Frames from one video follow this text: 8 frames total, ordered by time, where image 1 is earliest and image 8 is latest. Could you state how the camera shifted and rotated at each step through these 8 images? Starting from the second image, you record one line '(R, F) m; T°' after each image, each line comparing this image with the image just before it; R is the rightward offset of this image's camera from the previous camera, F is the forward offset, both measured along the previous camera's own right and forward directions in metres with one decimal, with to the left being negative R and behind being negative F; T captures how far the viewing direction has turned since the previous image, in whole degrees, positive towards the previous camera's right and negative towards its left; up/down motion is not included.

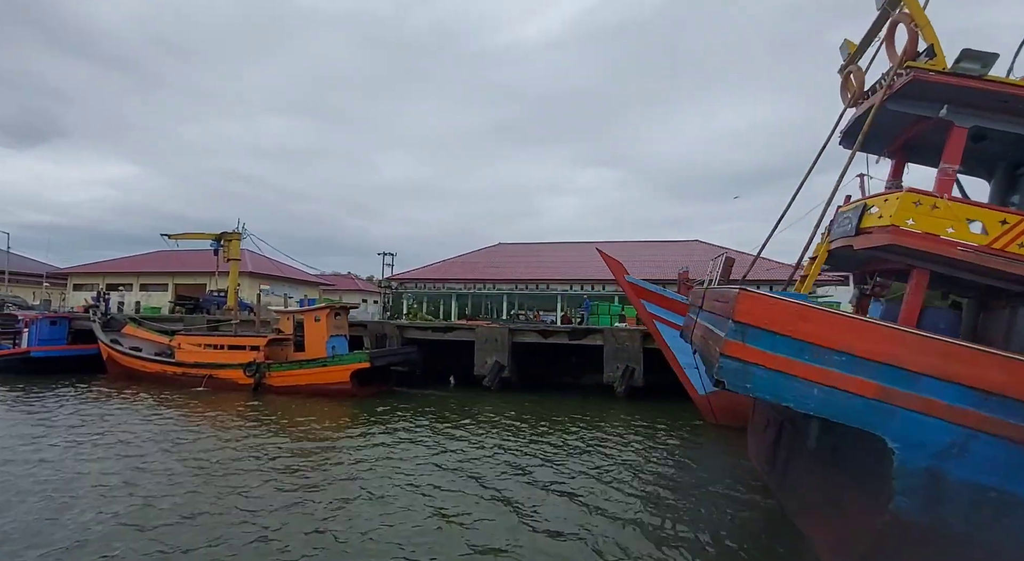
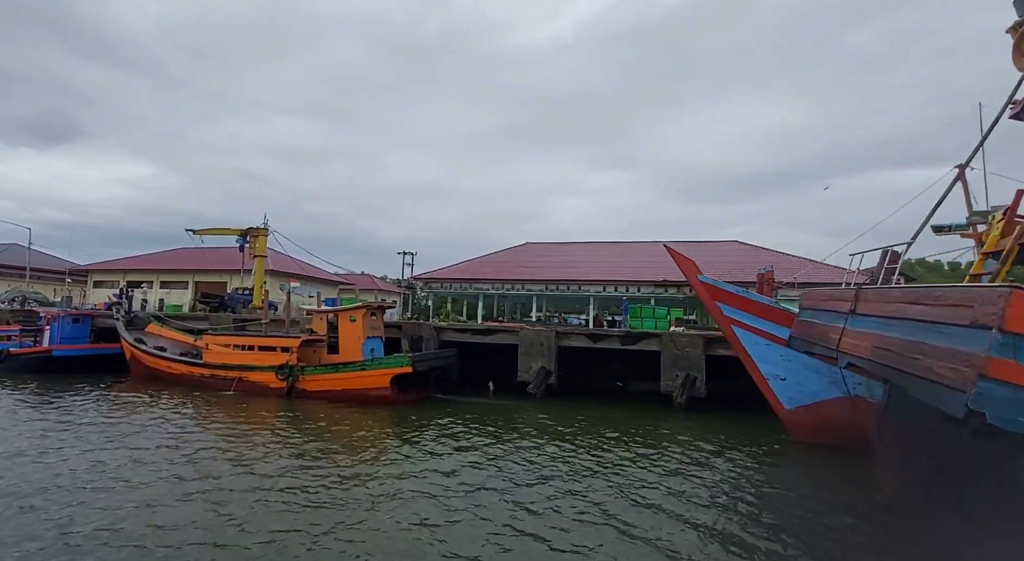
(-1.0, +1.1) m; -1°
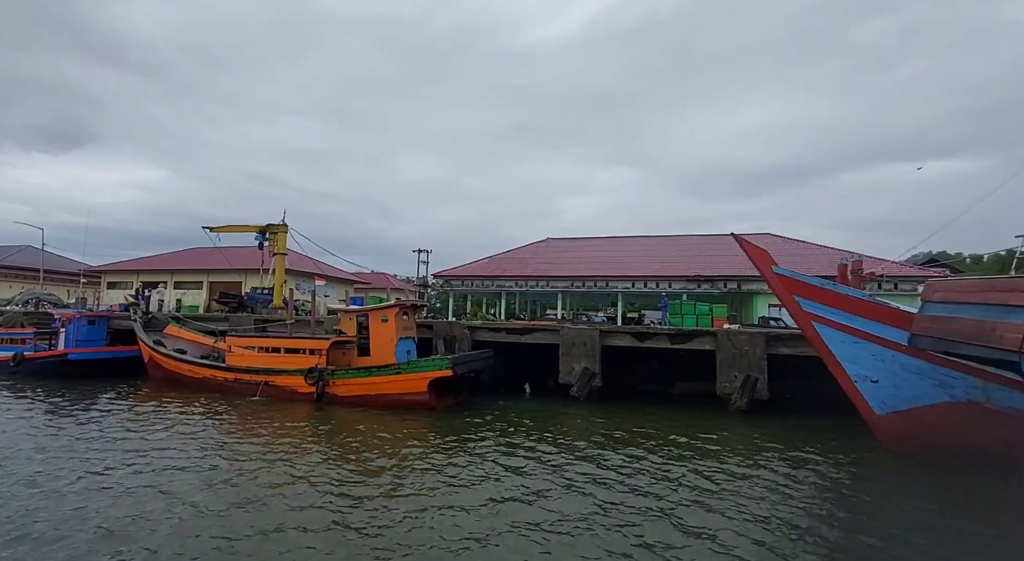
(-0.8, +1.0) m; -1°
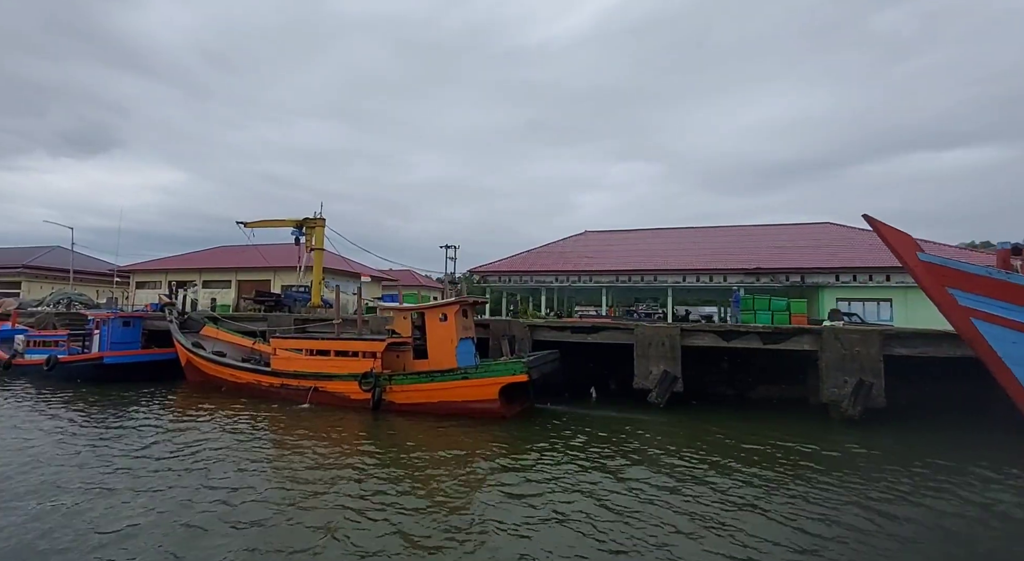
(-1.2, +1.3) m; -2°
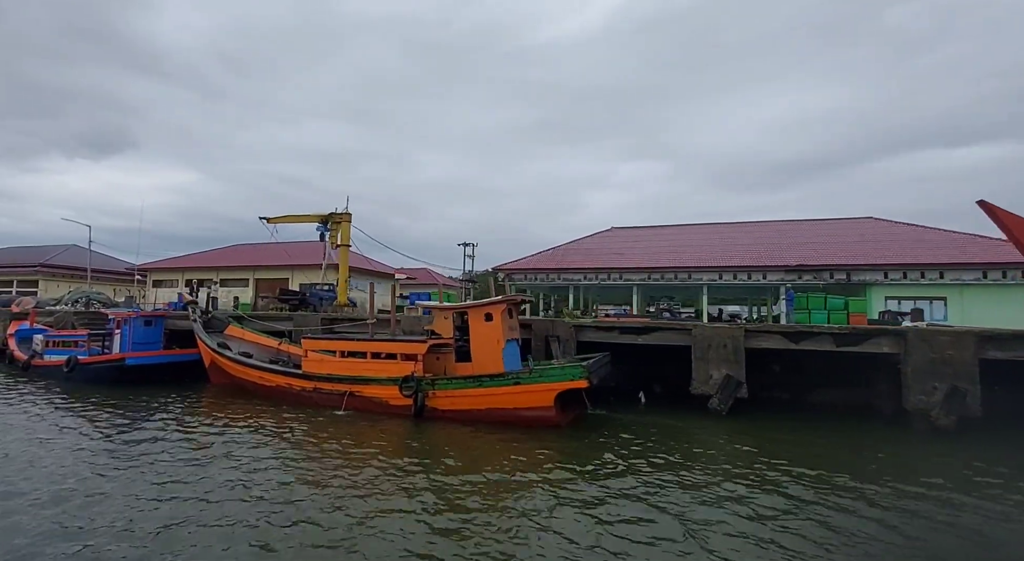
(-0.8, +0.9) m; -1°
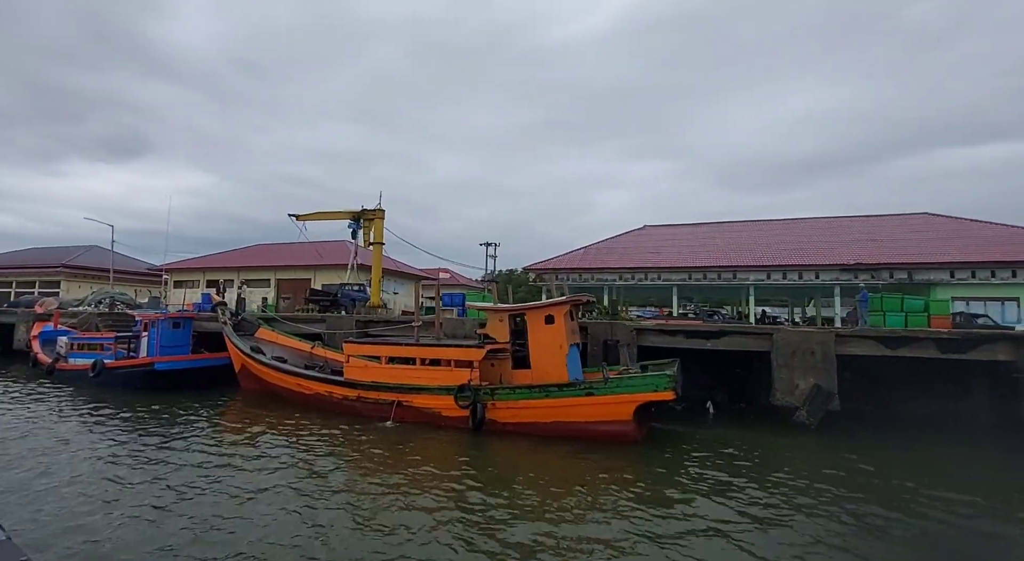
(-1.0, +1.1) m; -1°
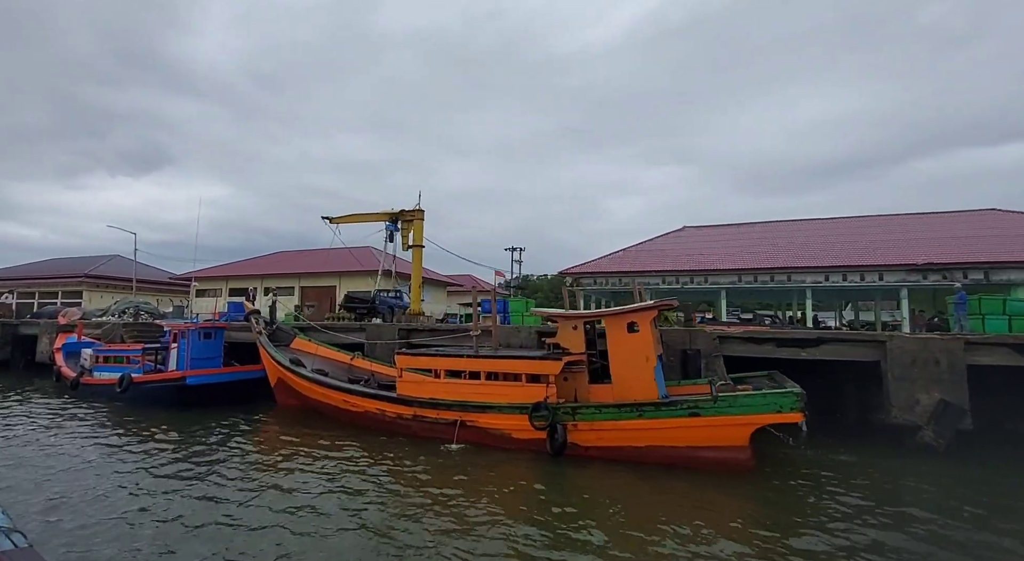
(-1.1, +1.3) m; -1°
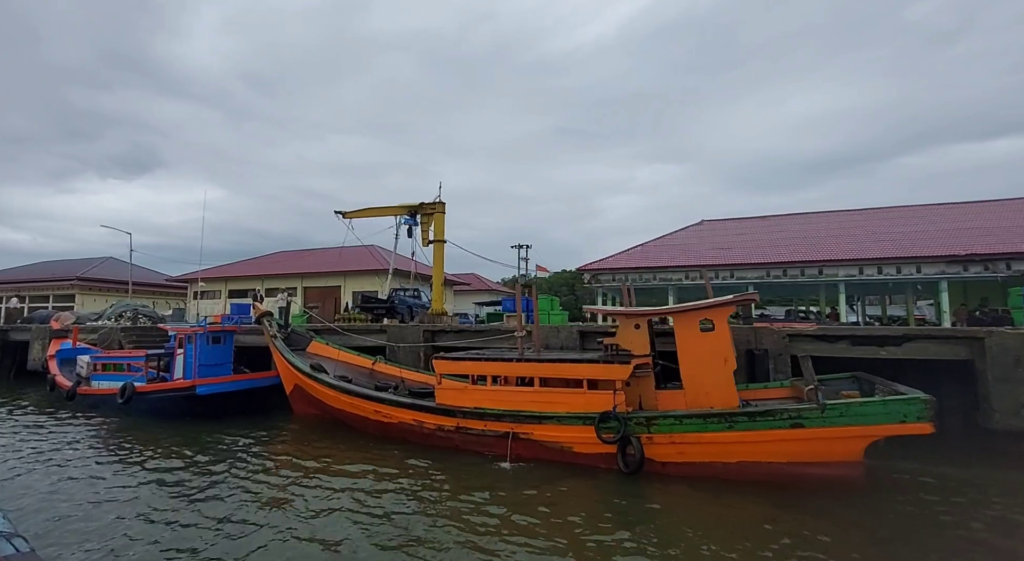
(-1.0, +1.1) m; +1°
